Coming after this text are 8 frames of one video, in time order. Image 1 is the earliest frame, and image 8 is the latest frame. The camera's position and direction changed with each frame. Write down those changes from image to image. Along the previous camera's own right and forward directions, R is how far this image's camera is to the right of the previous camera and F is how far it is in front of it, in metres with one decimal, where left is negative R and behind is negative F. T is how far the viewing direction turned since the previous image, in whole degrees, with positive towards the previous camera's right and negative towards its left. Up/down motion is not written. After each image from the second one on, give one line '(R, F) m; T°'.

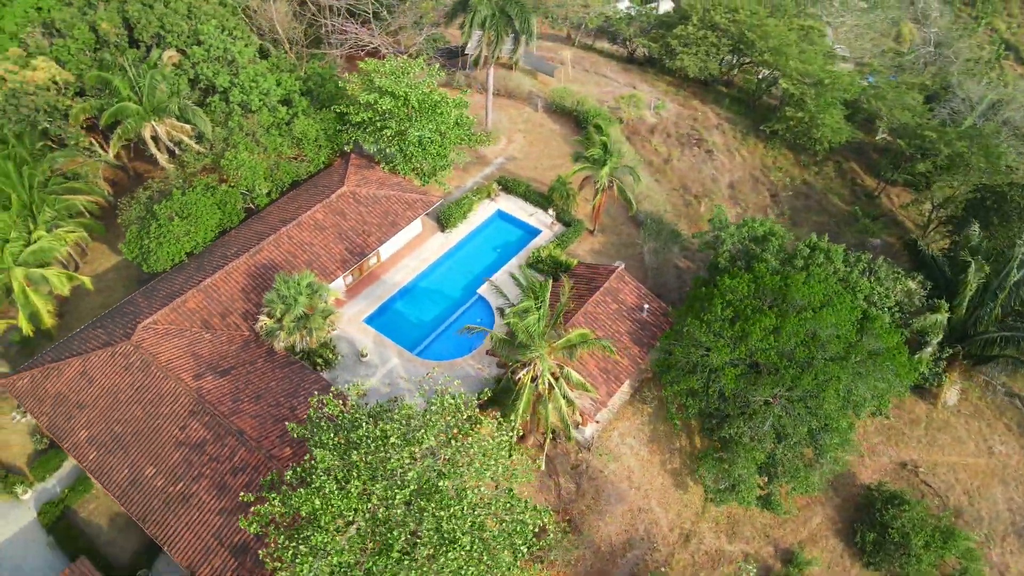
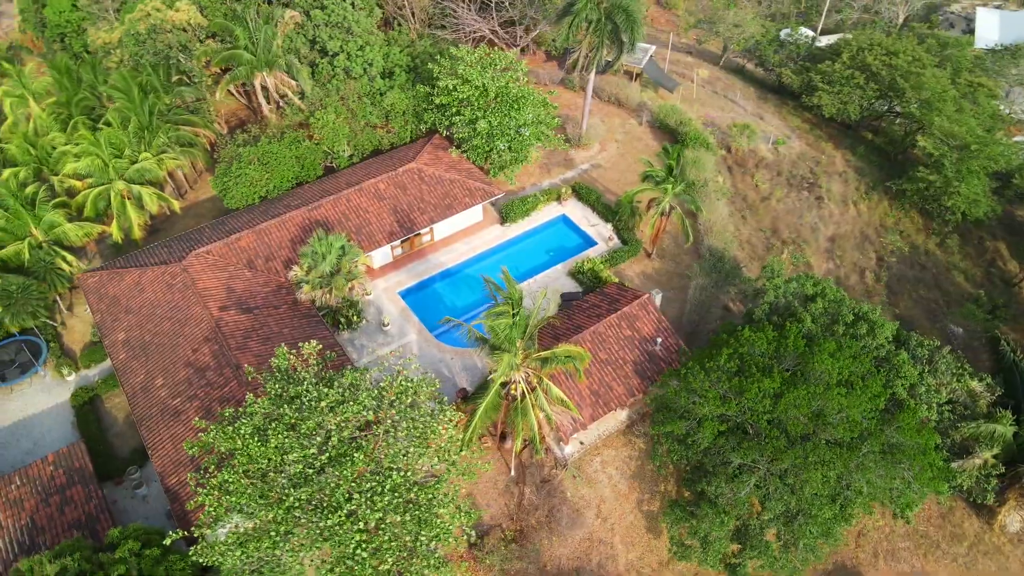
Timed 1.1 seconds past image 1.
(+5.0, +0.5) m; -12°
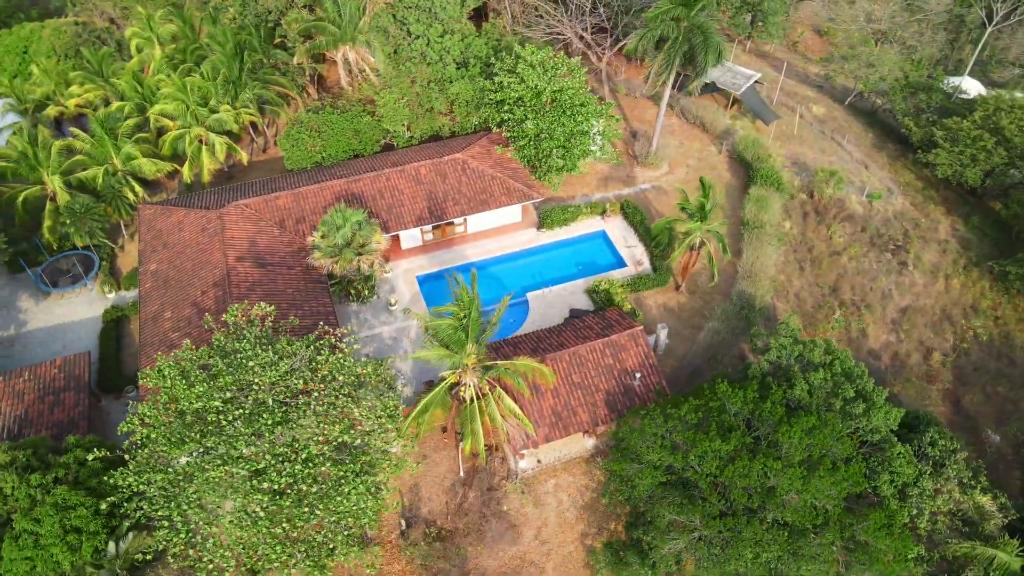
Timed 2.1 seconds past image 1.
(+5.2, +0.7) m; -10°
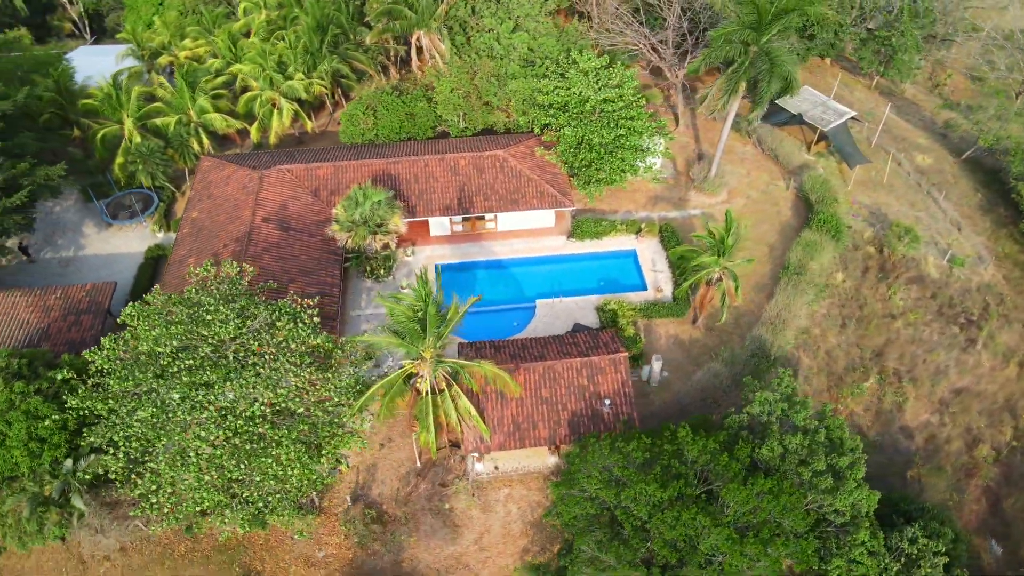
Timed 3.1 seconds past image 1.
(+4.7, +0.6) m; -9°
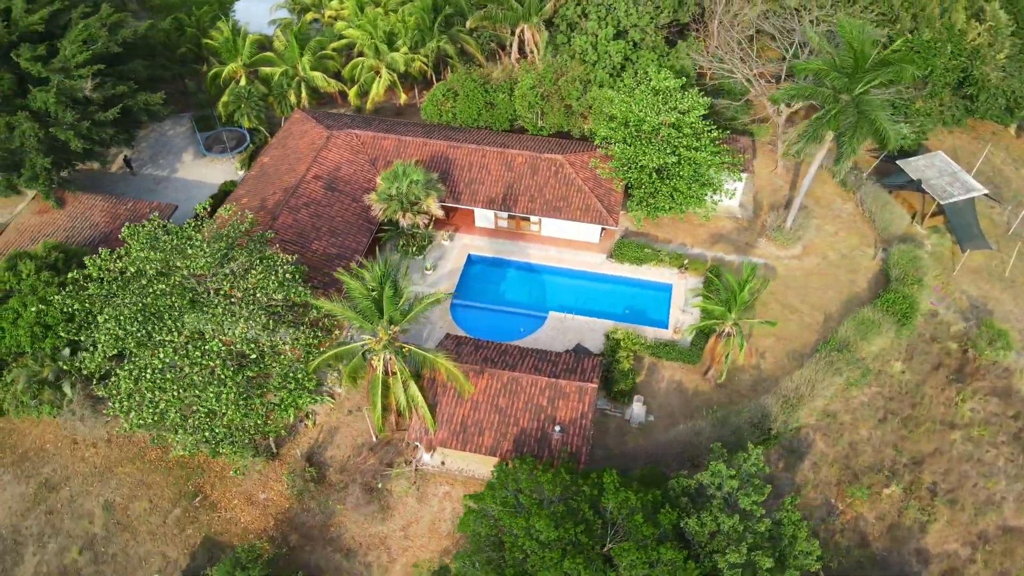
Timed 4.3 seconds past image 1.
(+6.0, +1.1) m; -12°
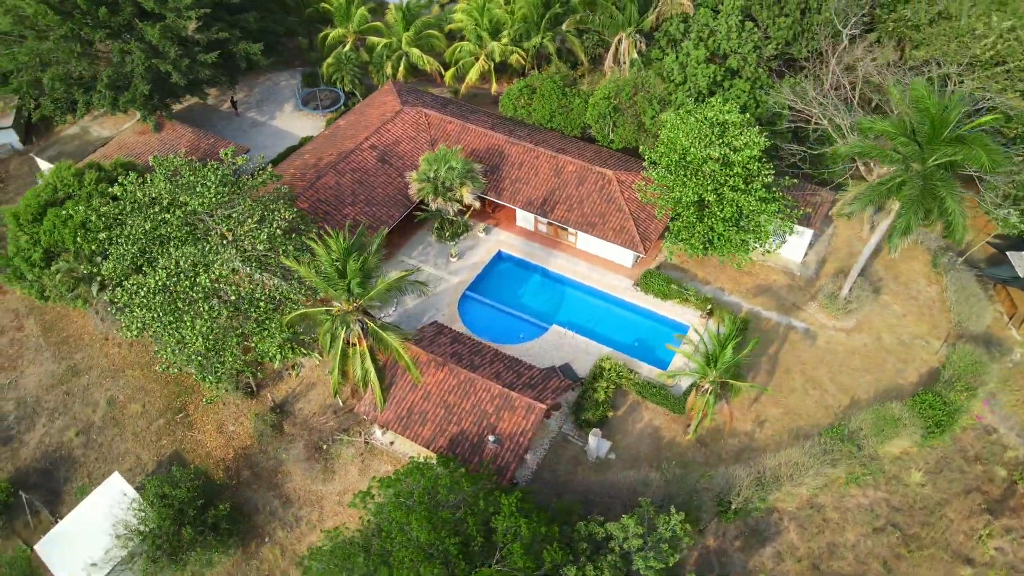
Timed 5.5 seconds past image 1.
(+6.1, +1.0) m; -12°
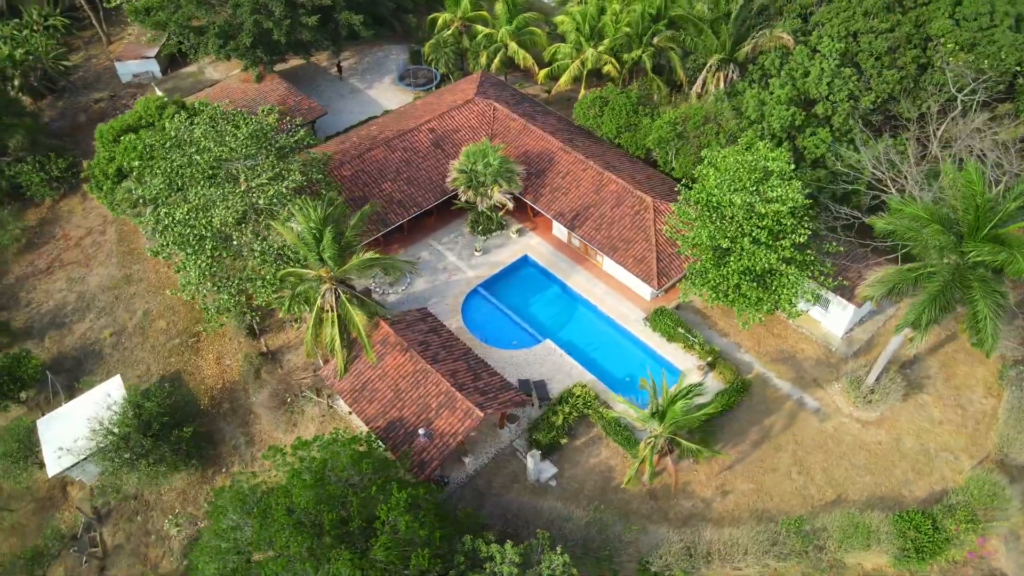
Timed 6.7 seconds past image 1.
(+6.1, +0.8) m; -12°
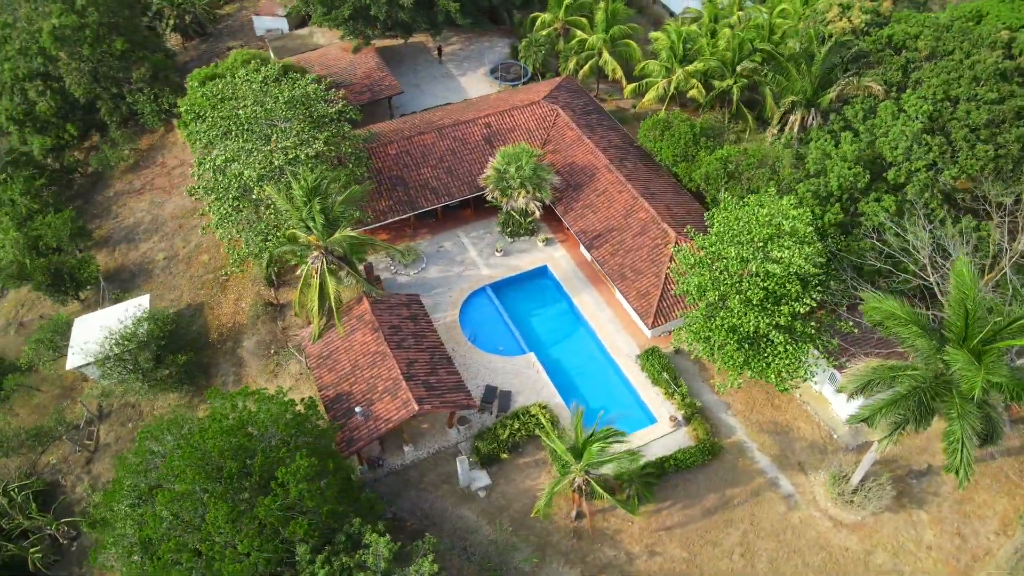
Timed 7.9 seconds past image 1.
(+6.1, +0.8) m; -12°
